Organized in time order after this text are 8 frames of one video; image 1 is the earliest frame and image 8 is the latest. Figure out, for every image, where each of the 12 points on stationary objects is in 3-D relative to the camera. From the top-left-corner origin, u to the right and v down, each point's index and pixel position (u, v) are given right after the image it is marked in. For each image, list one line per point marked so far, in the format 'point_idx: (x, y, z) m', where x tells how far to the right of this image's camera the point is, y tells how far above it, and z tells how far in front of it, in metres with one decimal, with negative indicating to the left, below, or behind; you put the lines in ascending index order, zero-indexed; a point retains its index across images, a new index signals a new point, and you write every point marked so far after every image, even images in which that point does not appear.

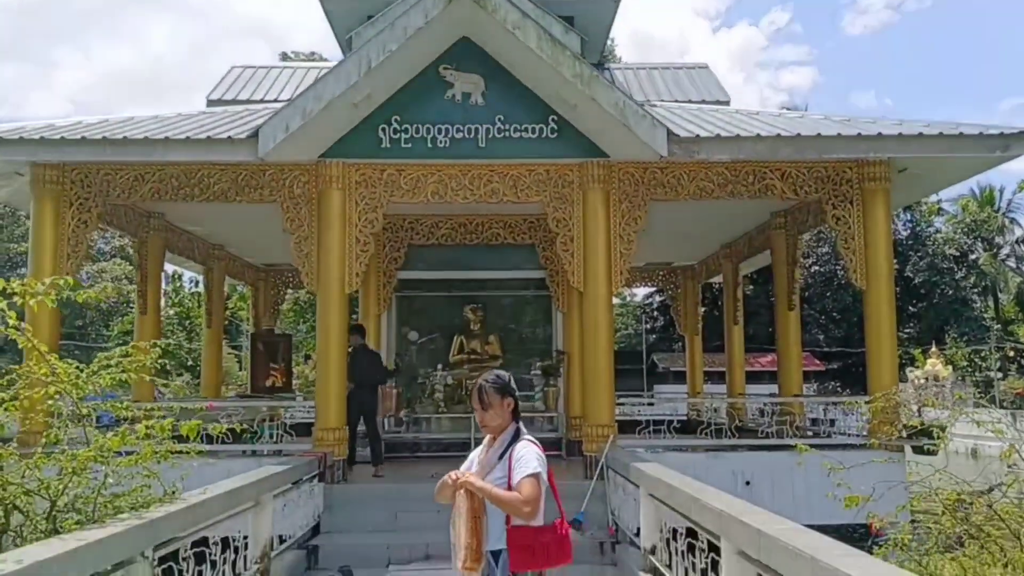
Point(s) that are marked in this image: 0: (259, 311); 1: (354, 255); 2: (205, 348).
0: (-4.2, -0.4, +14.4) m
1: (-1.4, +0.3, +7.7) m
2: (-4.4, -0.9, +12.4) m
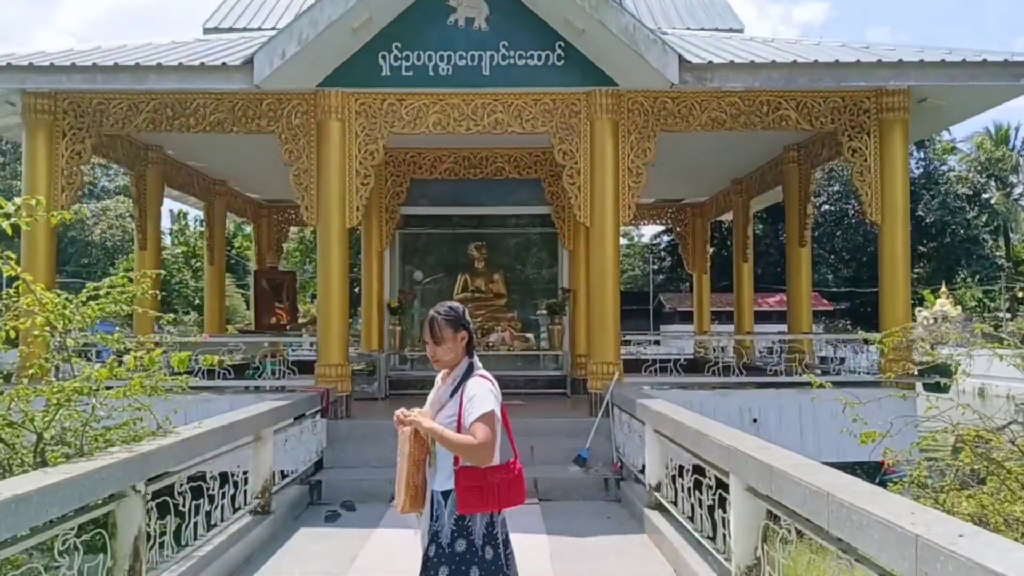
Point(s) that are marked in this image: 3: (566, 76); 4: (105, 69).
0: (-4.1, +0.7, +14.3) m
1: (-1.4, +0.9, +7.5) m
2: (-4.3, 0.0, +12.3) m
3: (+0.5, +1.8, +7.4) m
4: (-3.3, +1.8, +7.0) m
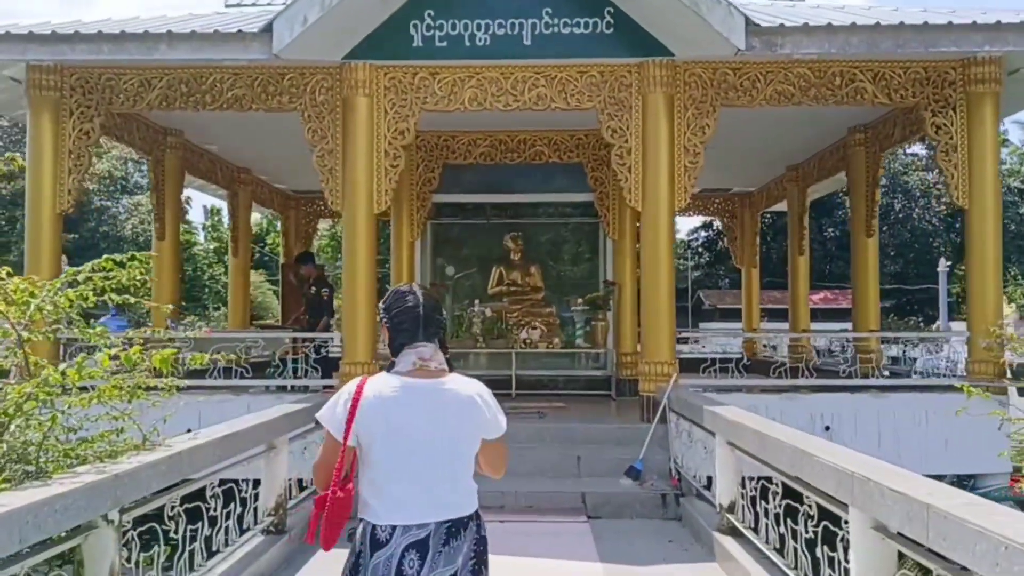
0: (-3.5, +0.7, +13.7) m
1: (-1.0, +0.9, +6.9) m
2: (-3.8, +0.1, +11.7) m
3: (+0.8, +1.9, +6.6) m
4: (-2.9, +1.8, +6.4) m
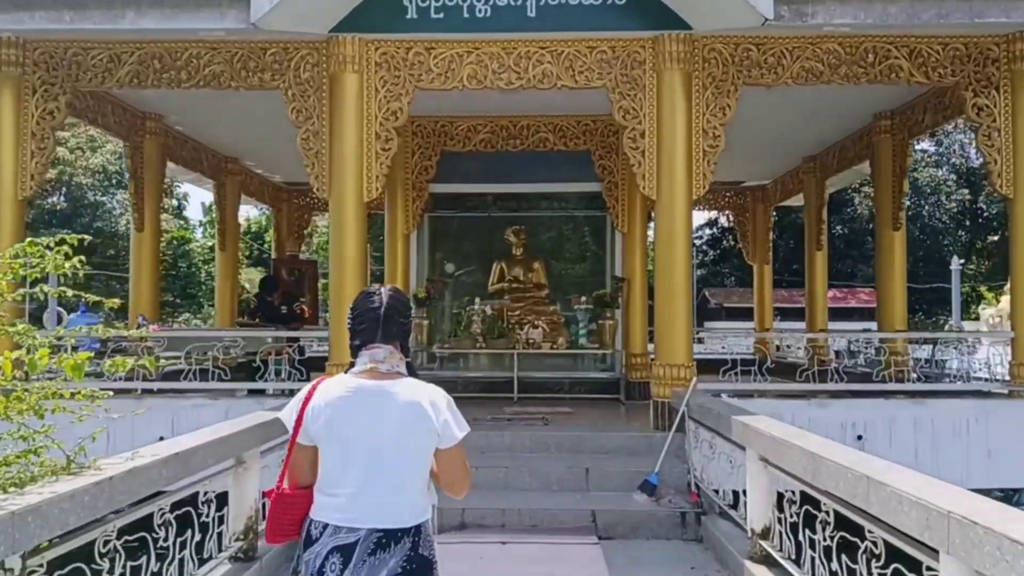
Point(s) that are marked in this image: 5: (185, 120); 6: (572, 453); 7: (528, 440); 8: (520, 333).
0: (-3.5, +0.8, +13.2) m
1: (-1.0, +1.0, +6.3) m
2: (-3.8, +0.2, +11.2) m
3: (+0.8, +1.9, +6.1) m
4: (-2.9, +1.9, +5.8) m
5: (-3.2, +1.7, +8.7) m
6: (+0.4, -1.1, +5.9) m
7: (+0.1, -1.0, +6.0) m
8: (+0.1, -0.5, +8.9) m
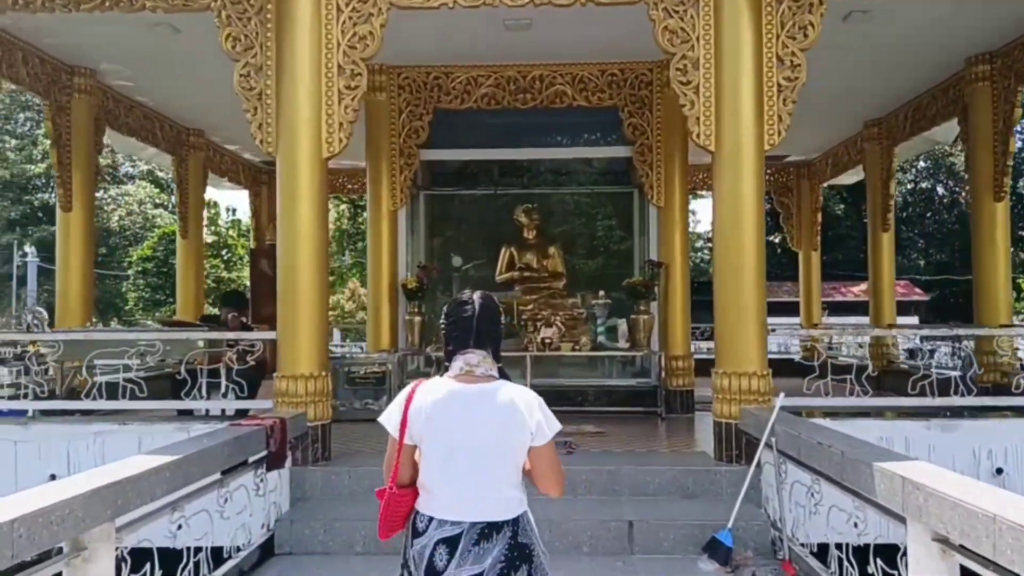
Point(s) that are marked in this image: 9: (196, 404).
0: (-3.3, +0.9, +11.6) m
1: (-0.9, +1.0, +4.7) m
2: (-3.7, +0.3, +9.6) m
3: (+0.9, +2.0, +4.5) m
4: (-2.9, +1.9, +4.3) m
5: (-3.2, +1.7, +7.1) m
6: (+0.5, -1.0, +4.4) m
7: (+0.2, -1.0, +4.4) m
8: (+0.2, -0.4, +7.3) m
9: (-1.7, -0.6, +4.6) m
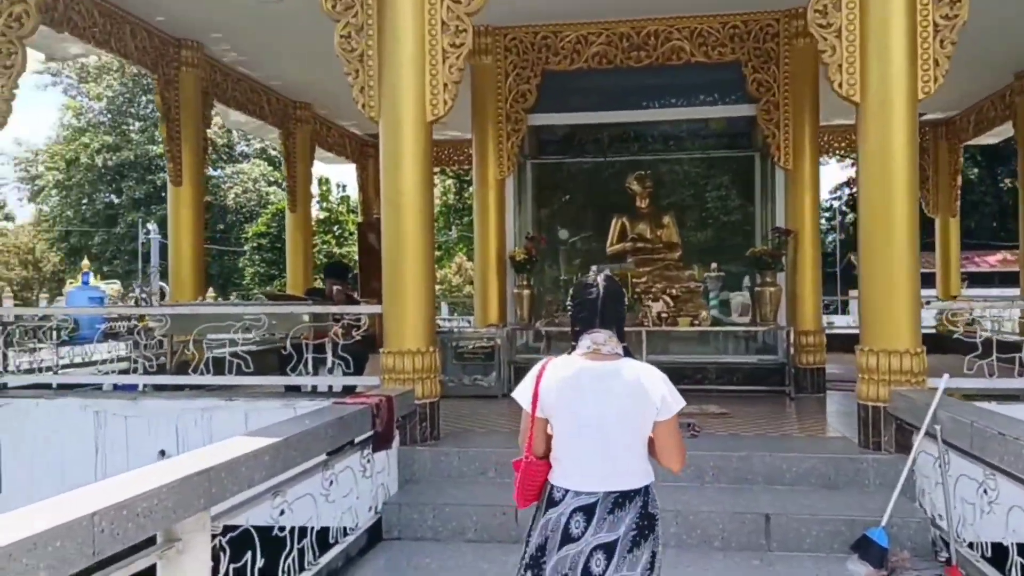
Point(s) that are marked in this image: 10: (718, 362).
0: (-1.9, +1.2, +11.6) m
1: (-0.4, +1.2, +4.4) m
2: (-2.5, +0.5, +9.6) m
3: (+1.4, +2.1, +3.9) m
4: (-2.3, +2.1, +4.2) m
5: (-2.3, +2.0, +7.0) m
6: (+1.0, -0.9, +4.0) m
7: (+0.7, -0.8, +4.0) m
8: (+1.1, -0.1, +6.9) m
9: (-1.1, -0.5, +4.4) m
10: (+1.5, -0.5, +6.4) m
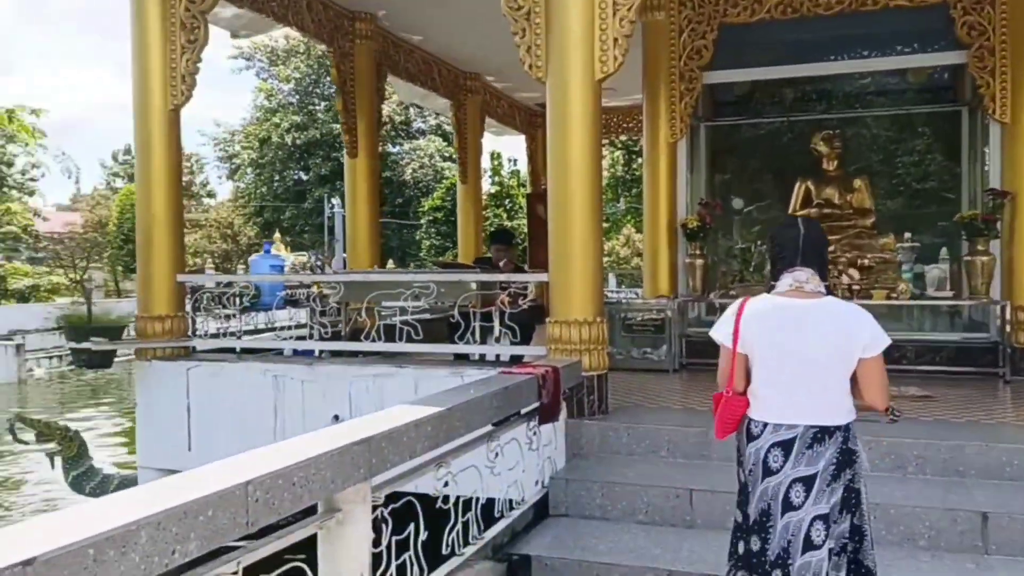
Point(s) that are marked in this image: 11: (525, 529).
0: (+0.3, +1.6, +11.5) m
1: (+0.5, +1.4, +4.2) m
2: (-0.6, +0.9, +9.7) m
3: (+2.1, +2.3, +3.3) m
4: (-1.5, +2.2, +4.3) m
5: (-0.9, +2.2, +7.1) m
6: (+1.8, -0.8, +3.5) m
7: (+1.5, -0.7, +3.6) m
8: (+2.4, +0.1, +6.3) m
9: (-0.2, -0.3, +4.4) m
10: (+2.7, -0.3, +5.8) m
11: (0.0, -0.9, +3.4) m
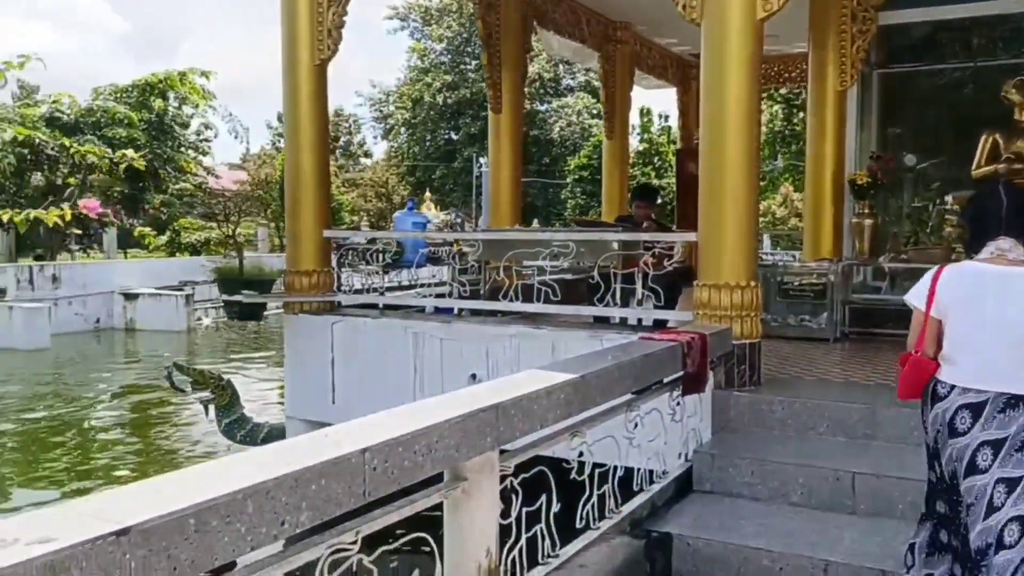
0: (+2.2, +2.1, +11.0) m
1: (+1.1, +1.5, +3.8) m
2: (+1.0, +1.3, +9.4) m
3: (+2.6, +2.4, +2.6) m
4: (-0.8, +2.4, +4.2) m
5: (+0.3, +2.5, +6.8) m
6: (+2.3, -0.6, +3.0) m
7: (+2.0, -0.5, +3.2) m
8: (+3.4, +0.3, +5.7) m
9: (+0.5, -0.1, +4.2) m
10: (+3.6, -0.1, +5.1) m
11: (+0.5, -0.8, +3.2) m
